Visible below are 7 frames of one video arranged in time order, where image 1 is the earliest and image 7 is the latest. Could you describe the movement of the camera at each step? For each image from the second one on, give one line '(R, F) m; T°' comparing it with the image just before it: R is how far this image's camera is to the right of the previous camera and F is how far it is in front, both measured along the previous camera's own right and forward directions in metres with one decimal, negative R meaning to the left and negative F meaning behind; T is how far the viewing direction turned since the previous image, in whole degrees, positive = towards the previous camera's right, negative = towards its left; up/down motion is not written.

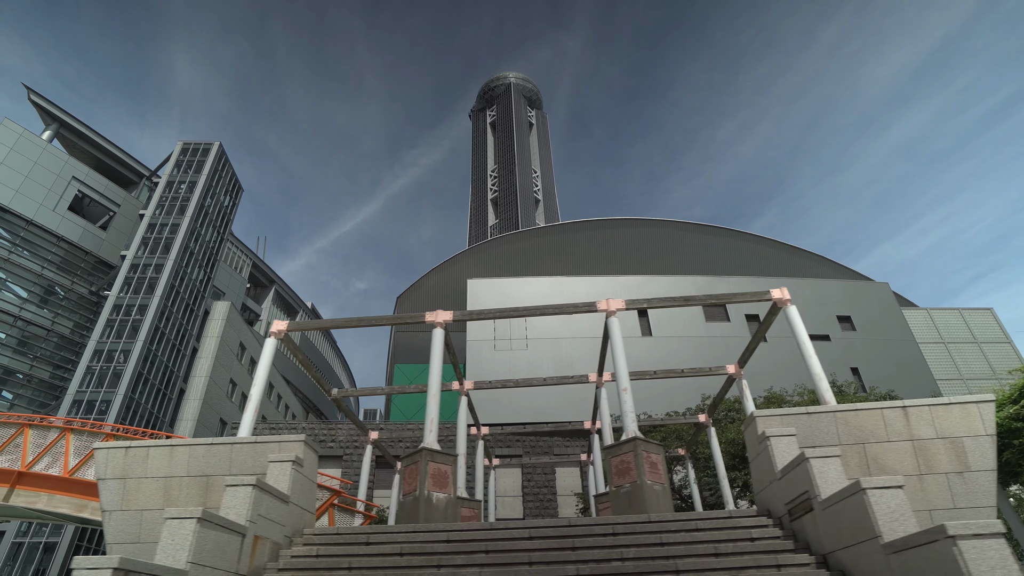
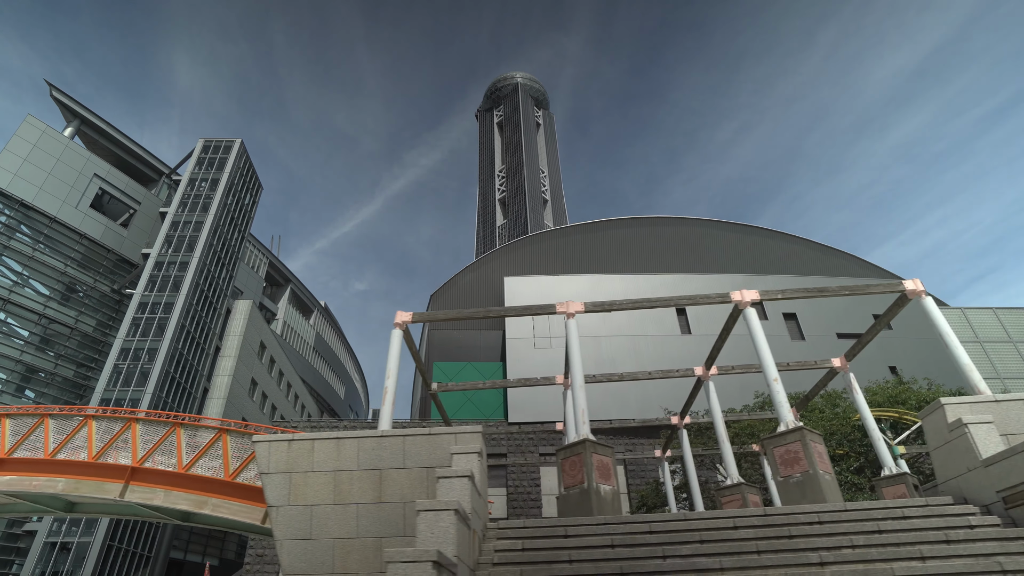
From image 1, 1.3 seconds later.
(-3.0, +0.2) m; +1°
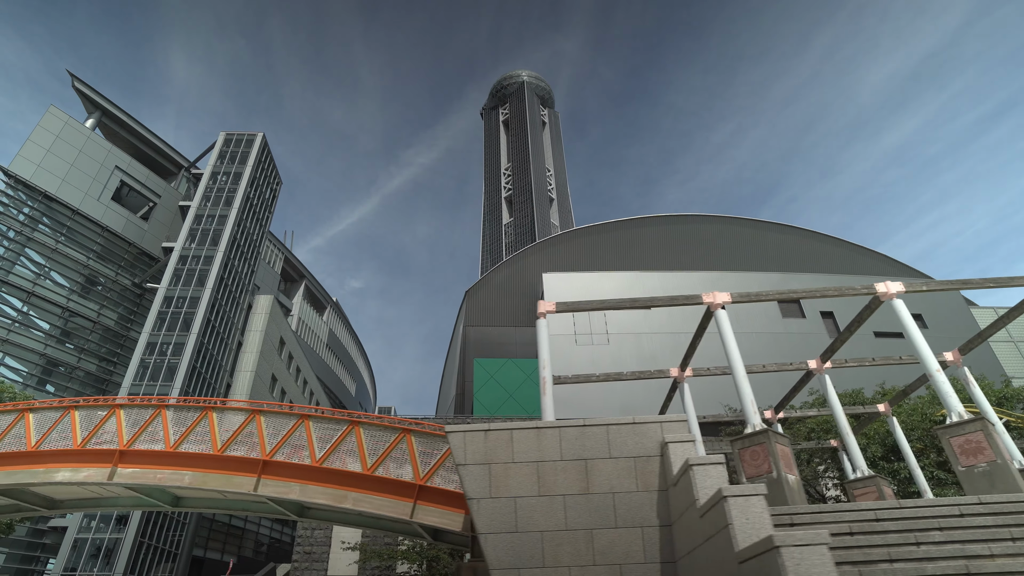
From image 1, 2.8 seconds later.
(-3.4, +0.2) m; +1°
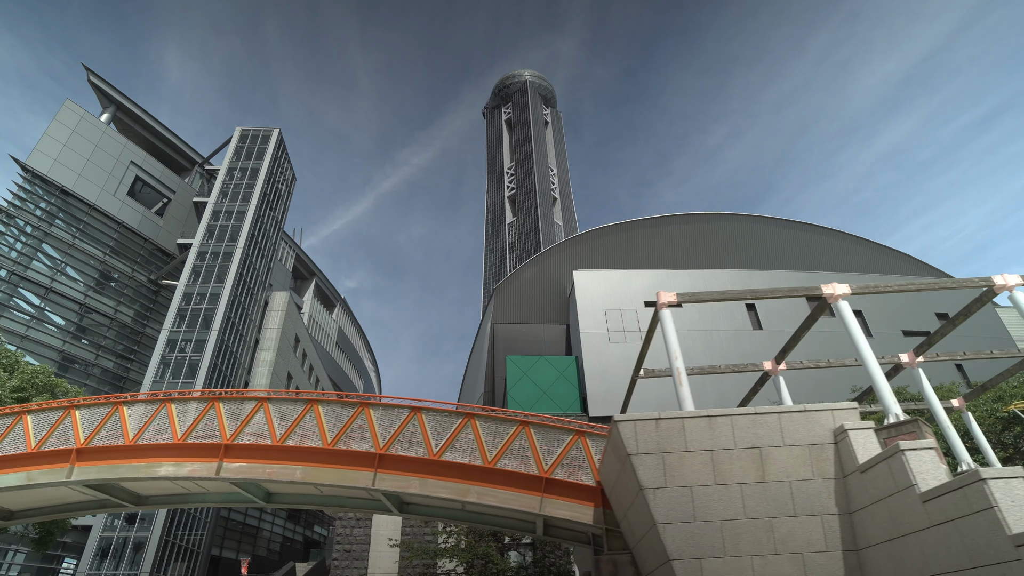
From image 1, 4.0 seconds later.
(-2.8, +0.2) m; +1°
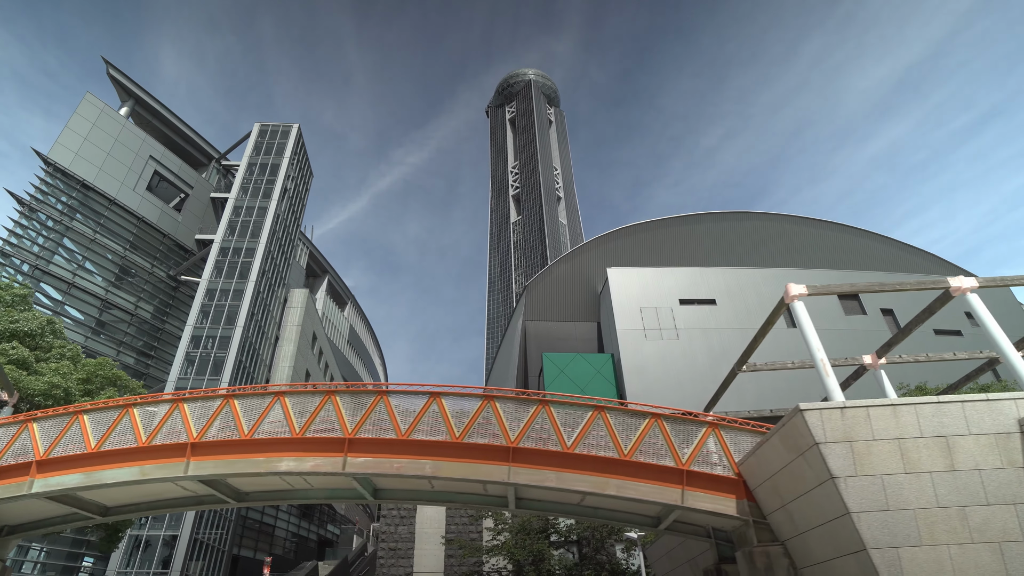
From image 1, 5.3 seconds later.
(-3.0, +0.1) m; +1°
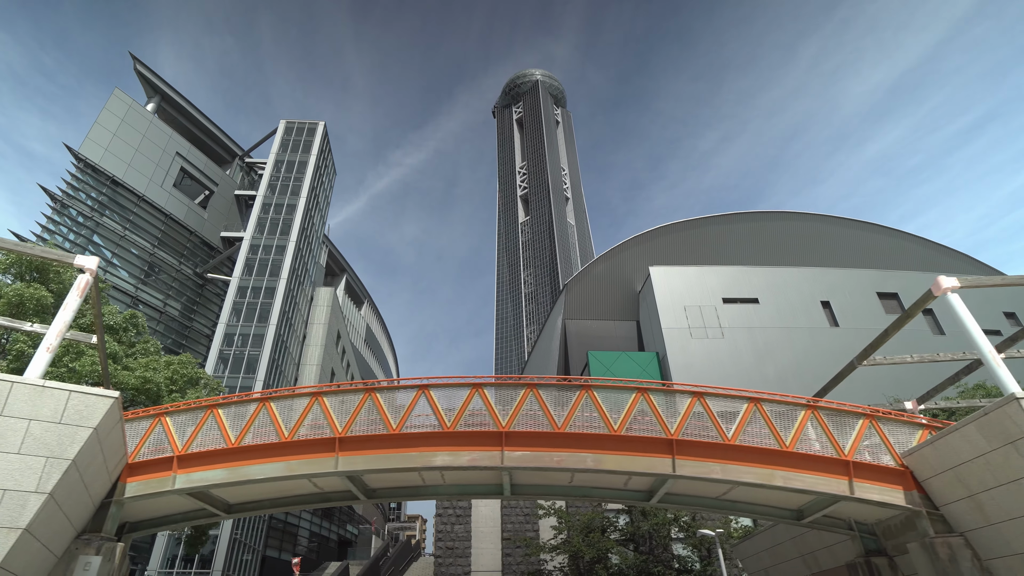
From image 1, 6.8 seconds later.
(-3.6, +0.1) m; +1°
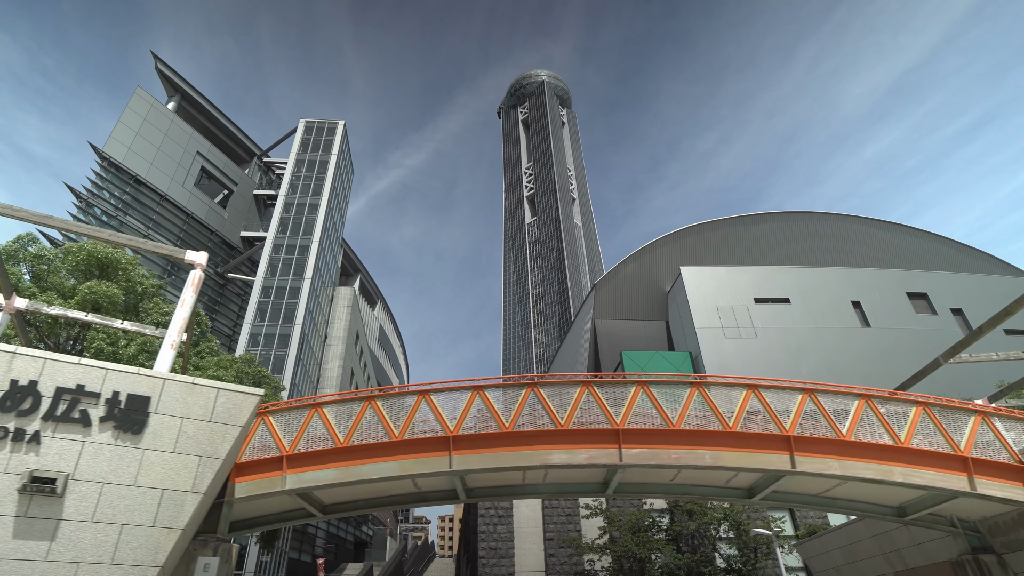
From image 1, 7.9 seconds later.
(-2.6, +0.1) m; +1°
